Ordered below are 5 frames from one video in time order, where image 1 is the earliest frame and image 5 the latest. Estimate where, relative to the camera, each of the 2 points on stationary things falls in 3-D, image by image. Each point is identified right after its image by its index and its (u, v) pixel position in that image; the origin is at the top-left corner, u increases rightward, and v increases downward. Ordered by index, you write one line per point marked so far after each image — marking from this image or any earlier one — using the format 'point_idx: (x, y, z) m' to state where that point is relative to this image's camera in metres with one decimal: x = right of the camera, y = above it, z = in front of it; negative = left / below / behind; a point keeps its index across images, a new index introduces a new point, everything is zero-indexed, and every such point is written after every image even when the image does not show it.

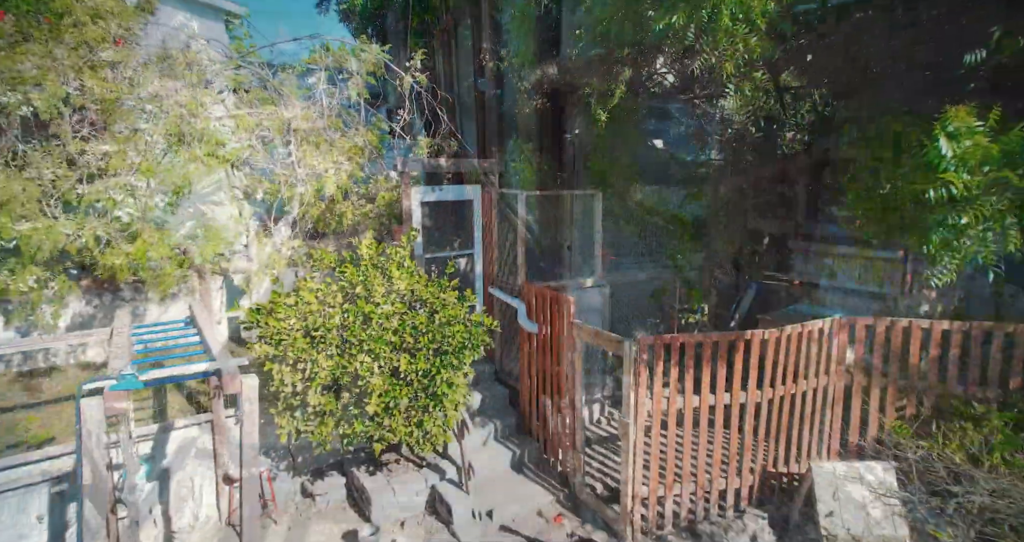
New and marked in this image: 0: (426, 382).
0: (-0.7, -0.9, +4.7) m
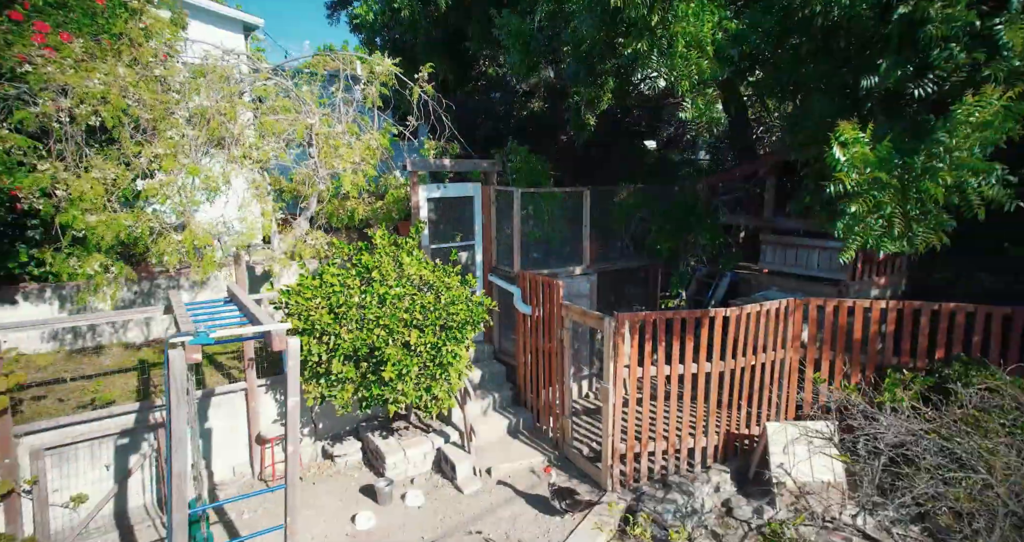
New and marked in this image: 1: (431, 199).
0: (-0.8, -0.8, +5.5) m
1: (-1.0, +0.9, +6.8) m
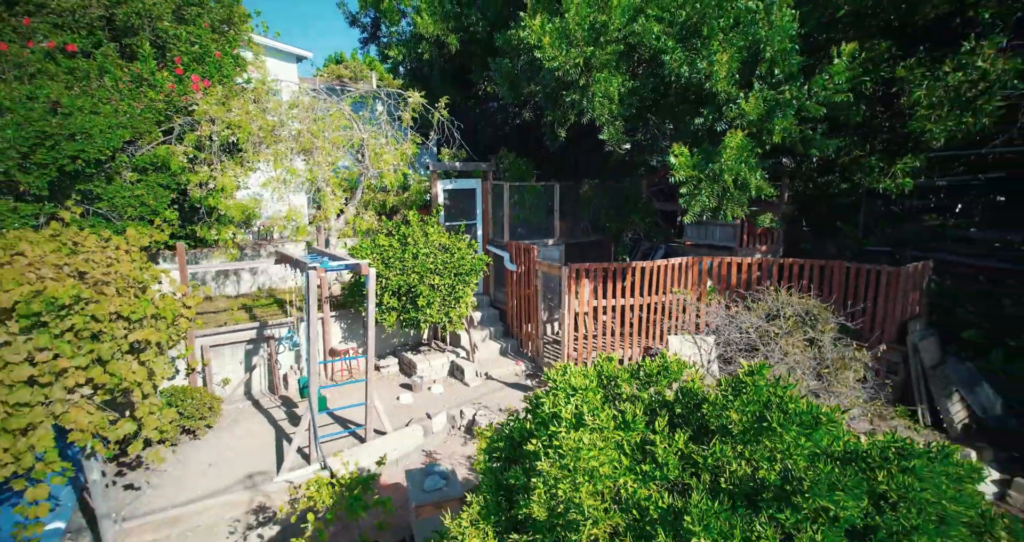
0: (-0.9, -0.3, +8.3) m
1: (-1.2, +1.4, +9.7) m
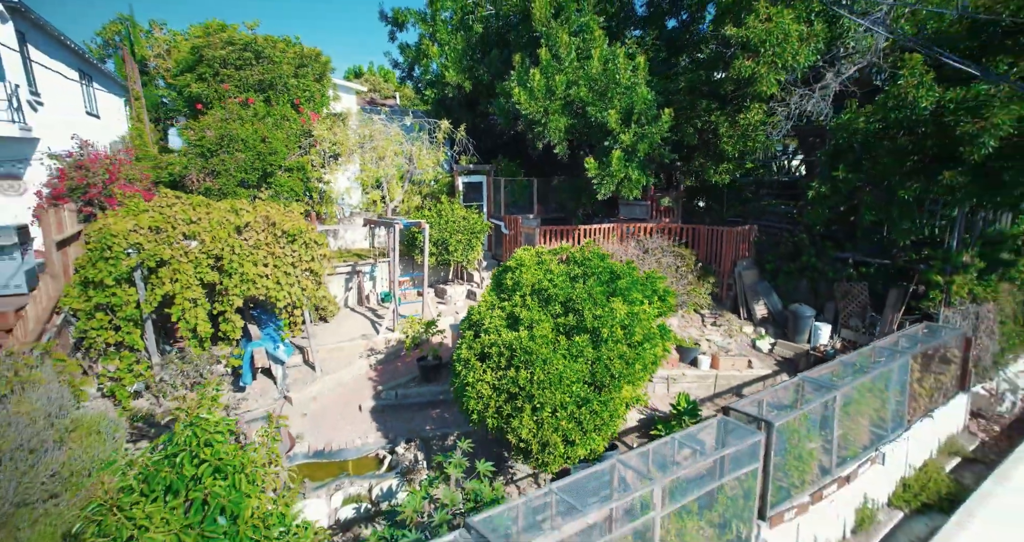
0: (-1.1, +0.7, +13.5) m
1: (-1.4, +2.4, +14.8) m
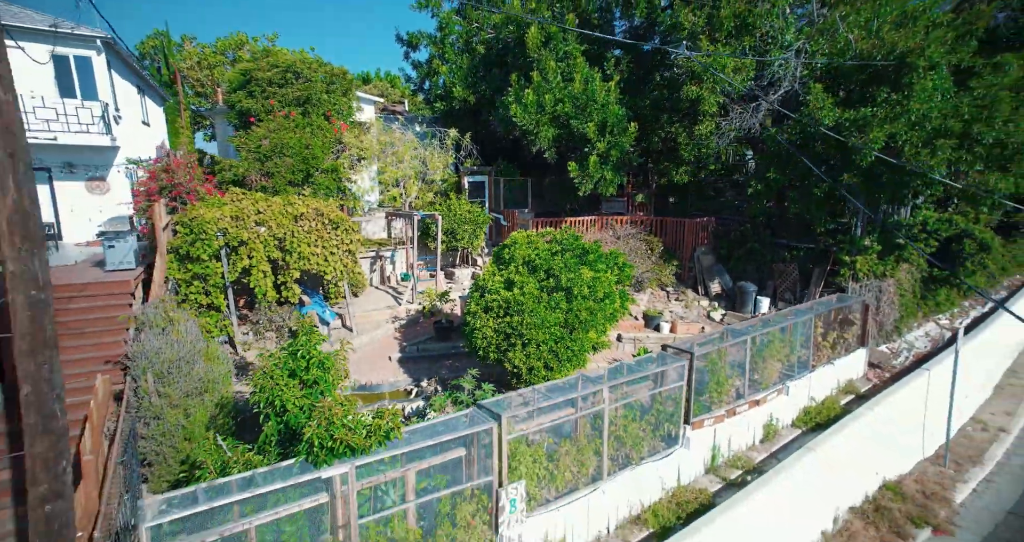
0: (-1.2, +1.1, +16.0) m
1: (-1.4, +2.8, +17.3) m
